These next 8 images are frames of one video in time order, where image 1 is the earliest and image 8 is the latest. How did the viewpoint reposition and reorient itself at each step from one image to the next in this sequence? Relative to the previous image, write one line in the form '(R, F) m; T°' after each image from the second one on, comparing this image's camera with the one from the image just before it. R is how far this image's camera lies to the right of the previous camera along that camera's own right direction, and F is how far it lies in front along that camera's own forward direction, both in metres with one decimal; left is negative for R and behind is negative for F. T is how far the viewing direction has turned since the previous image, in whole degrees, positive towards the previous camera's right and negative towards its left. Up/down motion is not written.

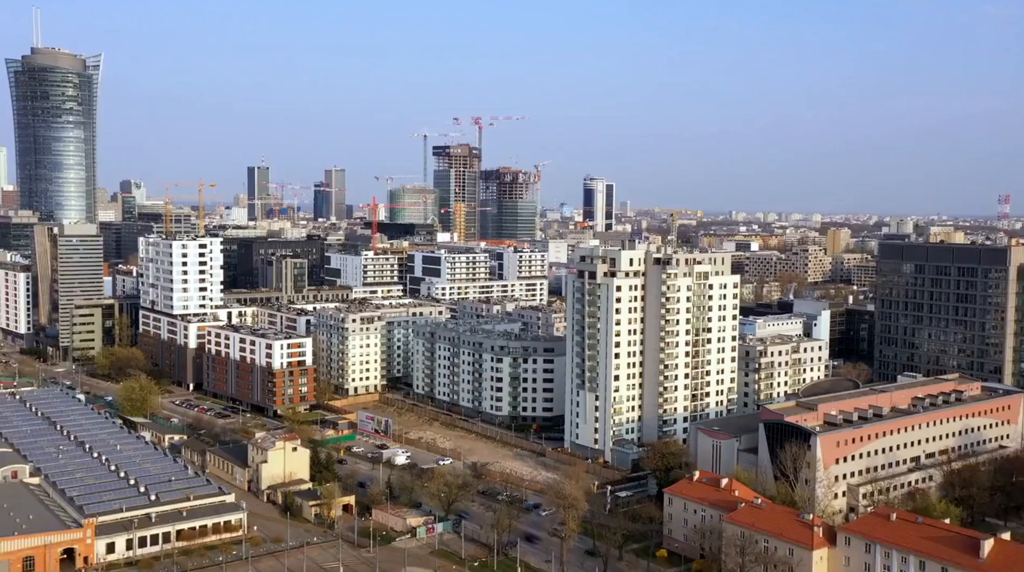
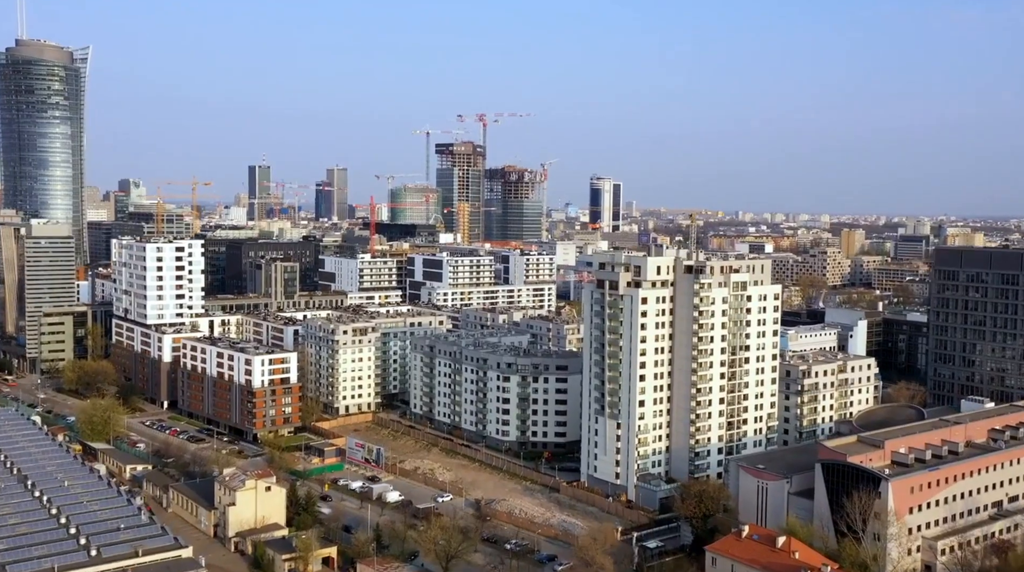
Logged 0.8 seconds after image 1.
(-0.2, +6.4) m; 0°
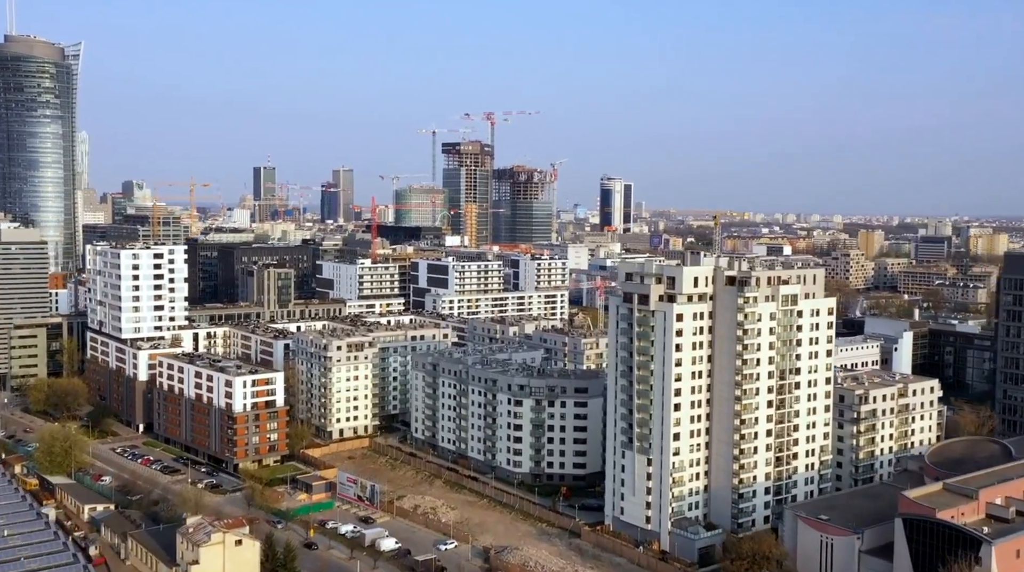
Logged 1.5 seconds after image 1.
(-0.2, +5.9) m; 0°
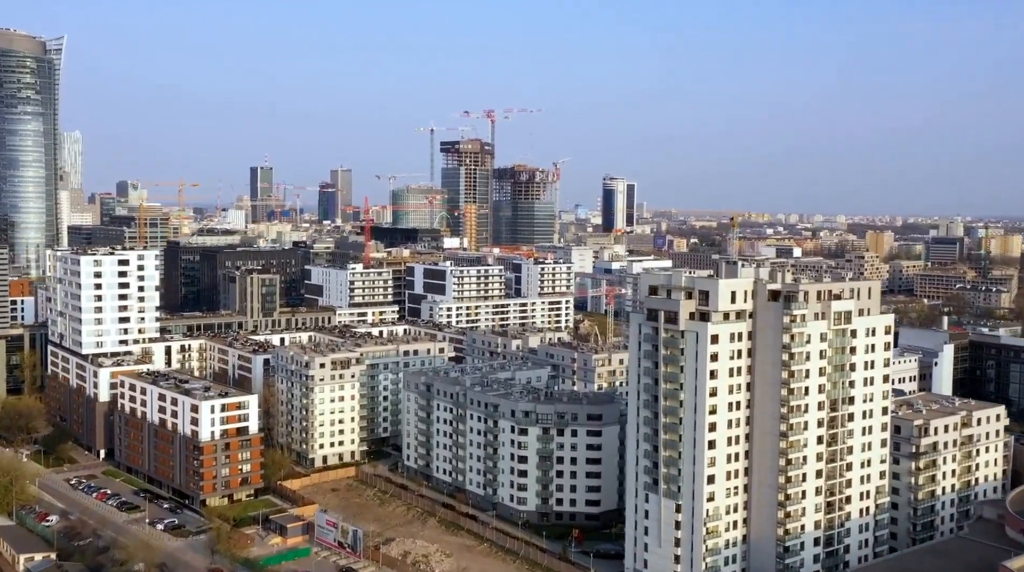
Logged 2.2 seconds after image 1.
(-0.1, +5.6) m; 0°
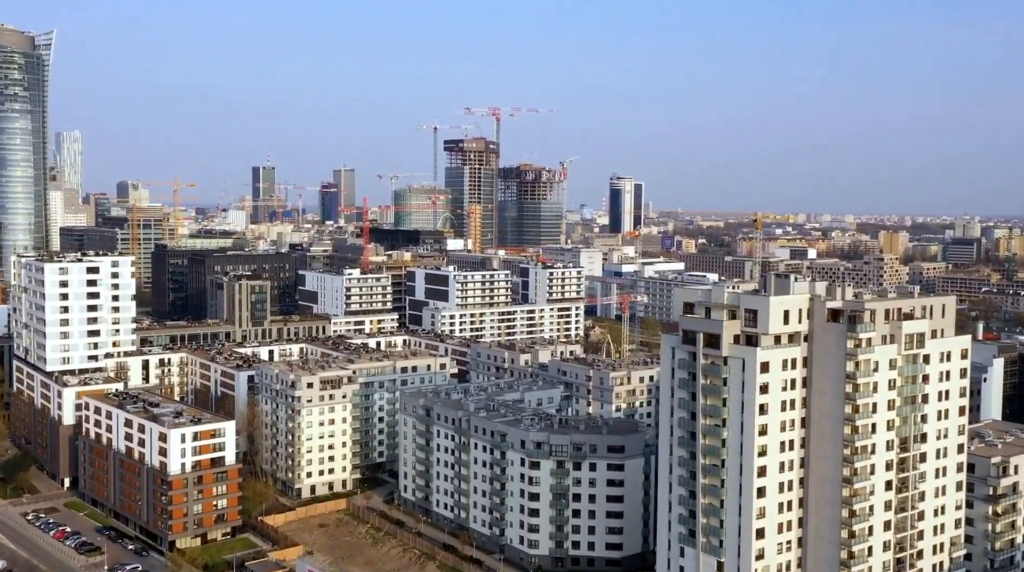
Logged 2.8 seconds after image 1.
(-0.2, +4.9) m; 0°
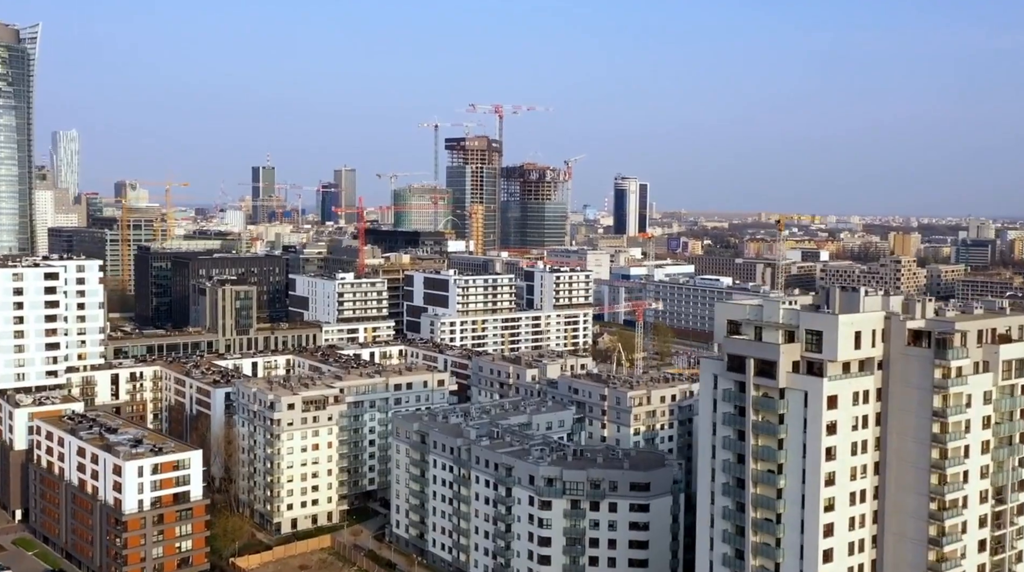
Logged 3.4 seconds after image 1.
(-0.1, +4.9) m; 0°
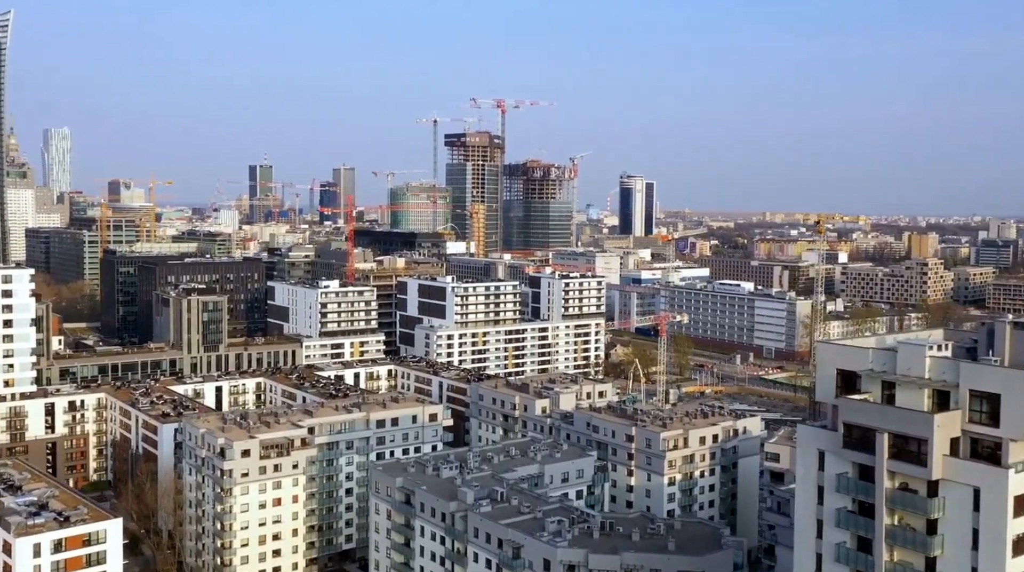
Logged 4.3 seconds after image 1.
(-0.1, +7.5) m; 0°
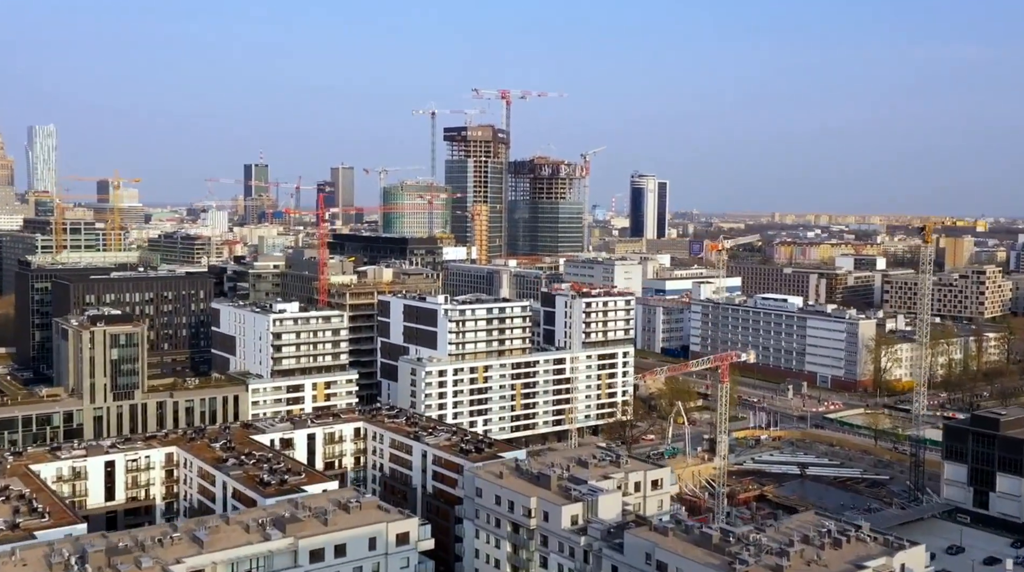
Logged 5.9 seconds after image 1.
(-0.2, +13.6) m; 0°
